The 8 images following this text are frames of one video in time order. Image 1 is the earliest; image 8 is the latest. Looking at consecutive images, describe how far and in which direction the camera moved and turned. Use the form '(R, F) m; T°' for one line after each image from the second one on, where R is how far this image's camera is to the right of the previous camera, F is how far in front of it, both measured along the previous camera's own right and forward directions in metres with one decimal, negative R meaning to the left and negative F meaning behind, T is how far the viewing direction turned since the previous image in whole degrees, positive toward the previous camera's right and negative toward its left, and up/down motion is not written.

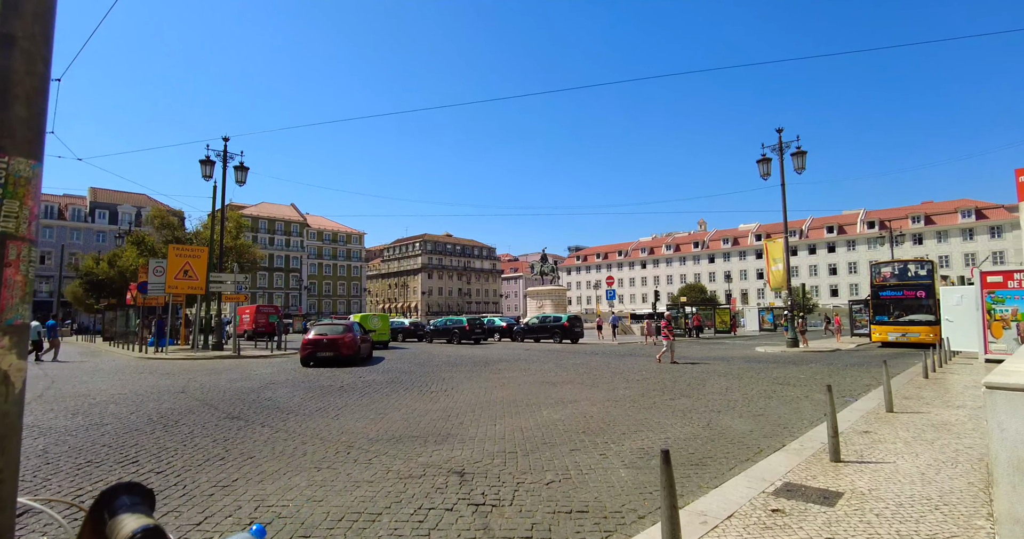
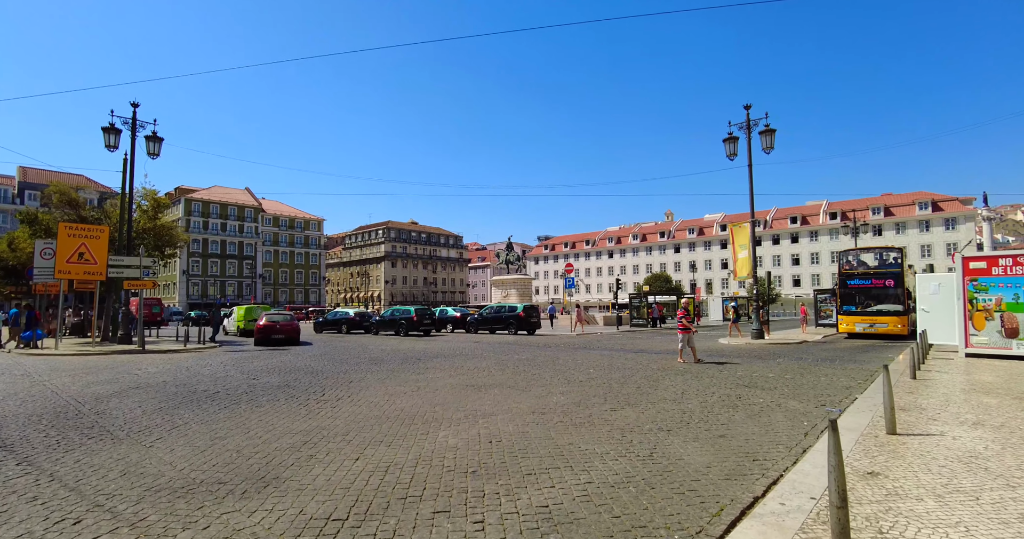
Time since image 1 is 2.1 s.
(+0.9, +2.1) m; +3°
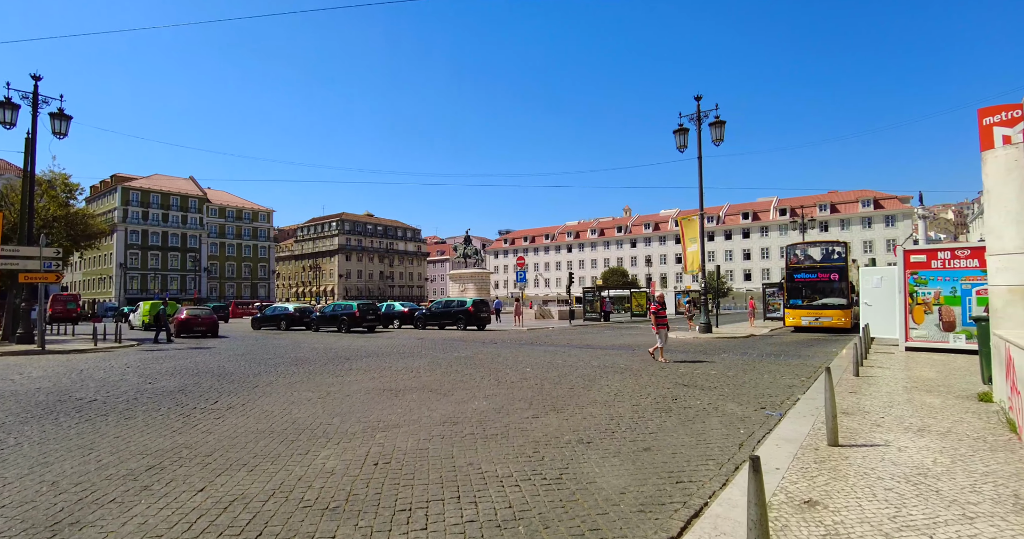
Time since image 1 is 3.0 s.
(+0.6, +0.9) m; +4°
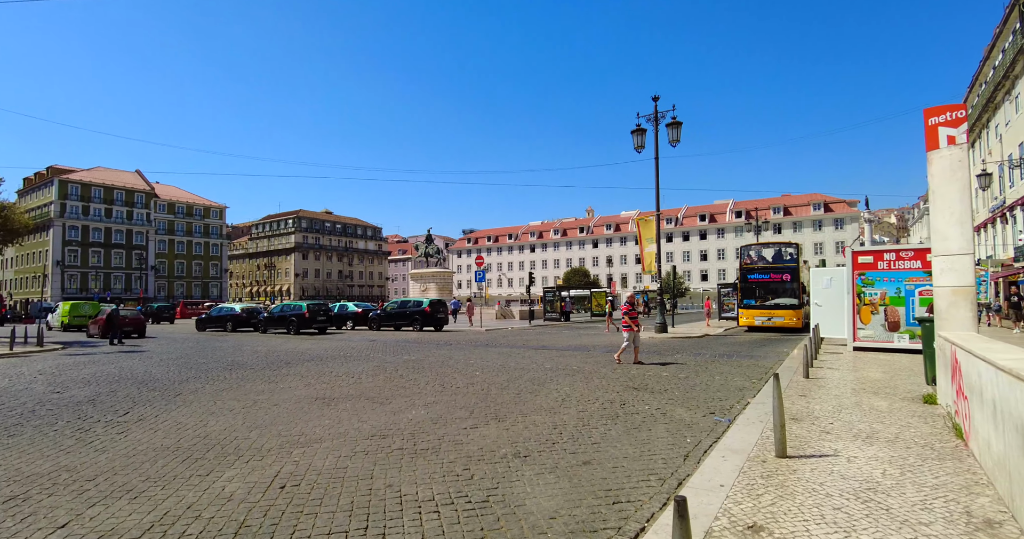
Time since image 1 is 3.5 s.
(+0.3, +0.4) m; +4°
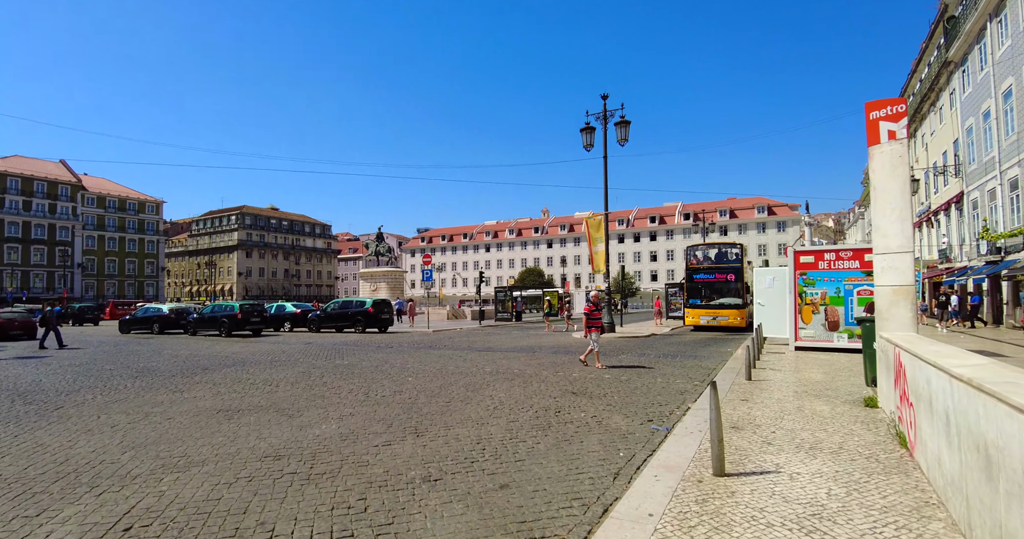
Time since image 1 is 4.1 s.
(+0.3, +0.6) m; +4°
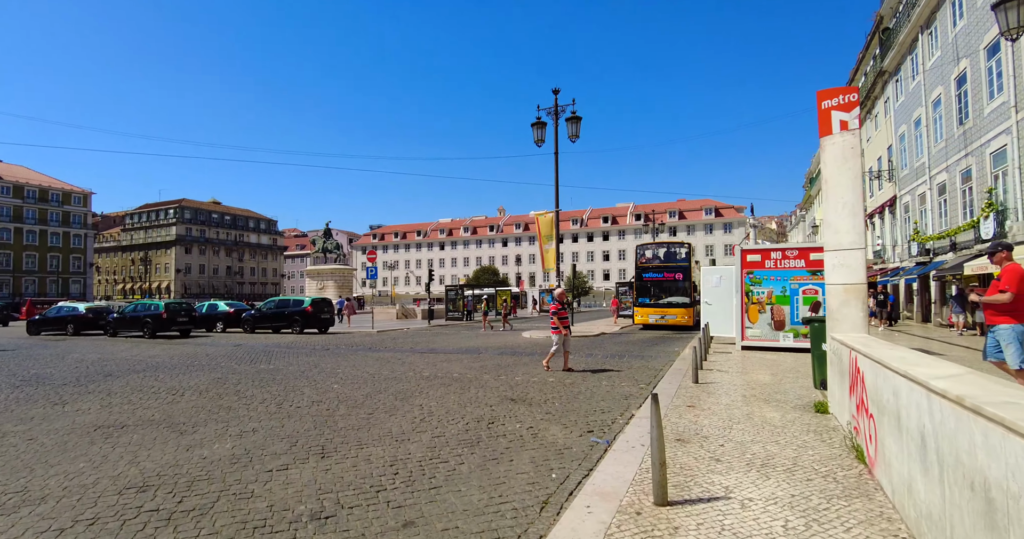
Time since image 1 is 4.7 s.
(+0.3, +0.7) m; +4°
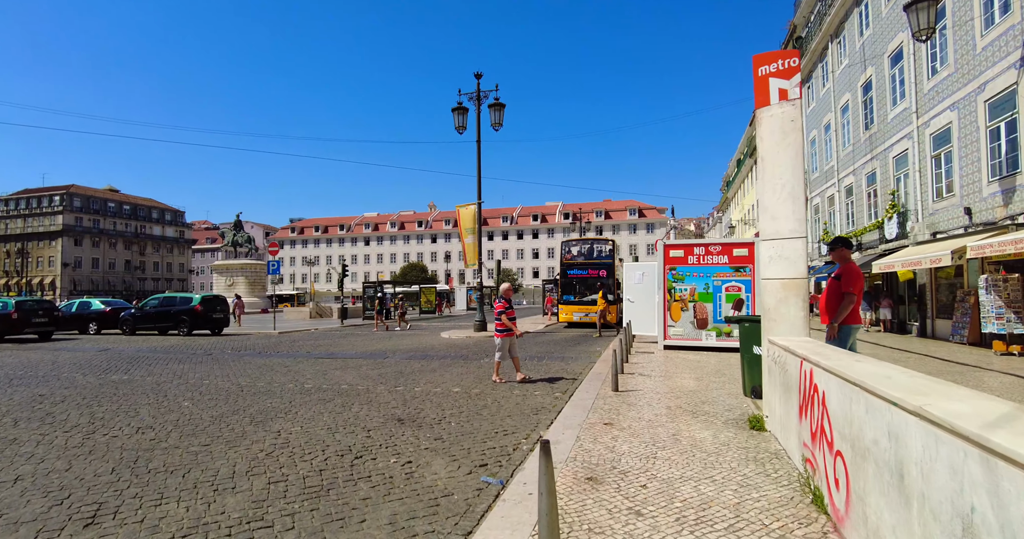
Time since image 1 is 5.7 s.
(+0.5, +1.4) m; +7°
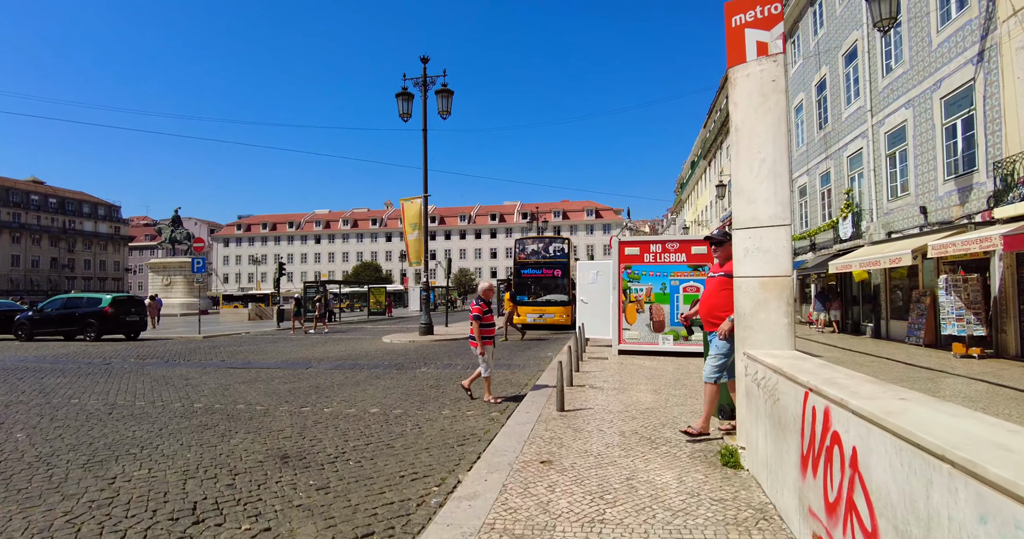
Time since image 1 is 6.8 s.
(+0.4, +1.4) m; +4°
